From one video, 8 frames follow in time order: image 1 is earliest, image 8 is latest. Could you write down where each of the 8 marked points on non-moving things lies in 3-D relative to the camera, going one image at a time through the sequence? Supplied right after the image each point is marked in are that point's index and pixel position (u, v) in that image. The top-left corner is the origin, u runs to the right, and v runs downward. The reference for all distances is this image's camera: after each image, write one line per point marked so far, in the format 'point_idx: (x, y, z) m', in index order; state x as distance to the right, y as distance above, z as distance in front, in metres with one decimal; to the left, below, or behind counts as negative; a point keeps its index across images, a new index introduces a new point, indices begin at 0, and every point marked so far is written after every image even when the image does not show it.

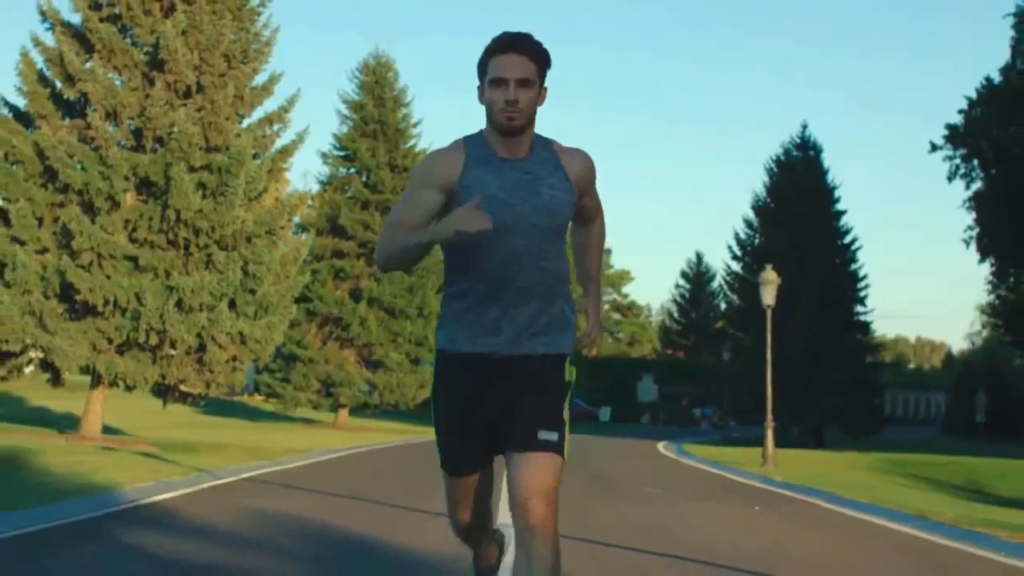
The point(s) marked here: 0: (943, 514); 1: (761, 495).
0: (+5.2, -2.7, +16.2) m
1: (+3.5, -2.9, +19.1) m
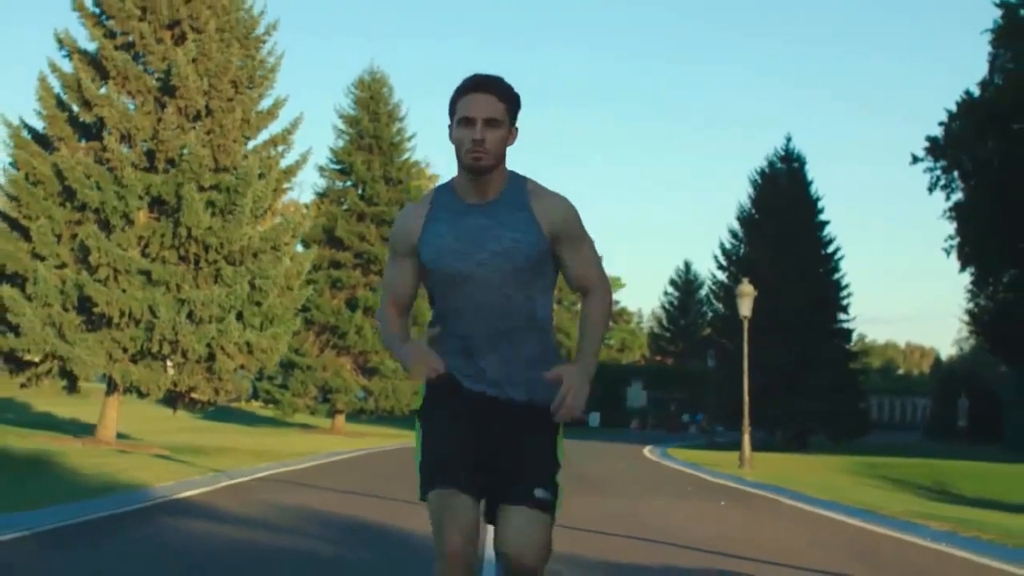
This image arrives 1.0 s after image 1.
0: (+5.0, -2.9, +18.0) m
1: (+3.4, -3.1, +20.8) m
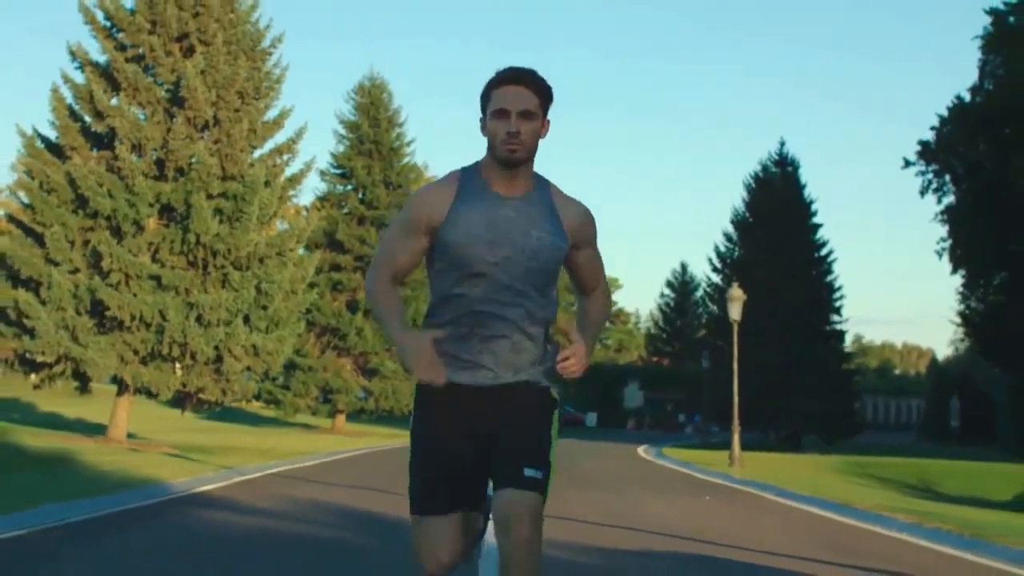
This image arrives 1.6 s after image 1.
0: (+5.0, -3.0, +19.0) m
1: (+3.4, -3.2, +21.9) m
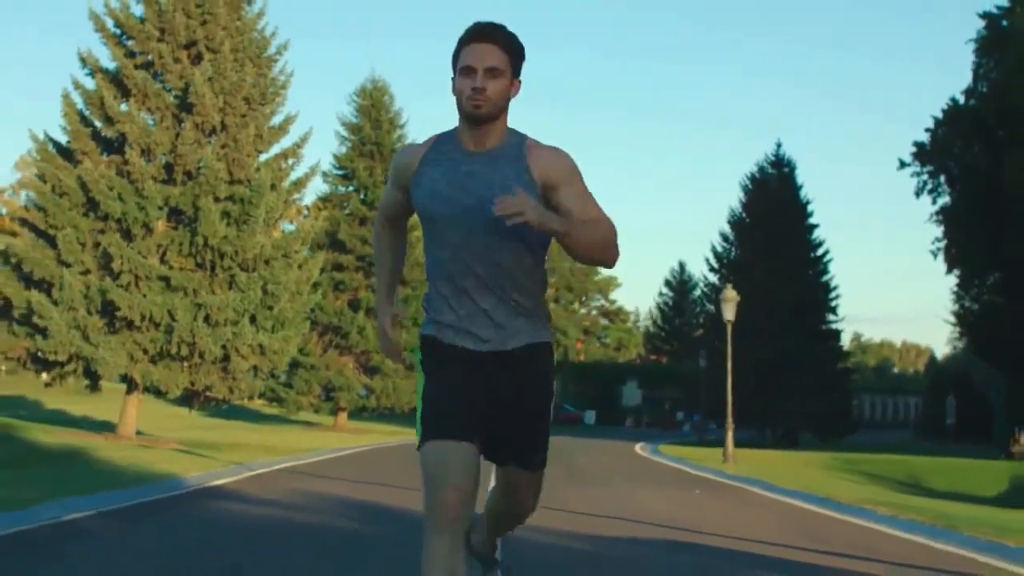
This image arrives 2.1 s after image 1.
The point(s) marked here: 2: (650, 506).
0: (+5.0, -3.0, +19.9) m
1: (+3.3, -3.2, +22.7) m
2: (+1.9, -2.9, +18.3) m
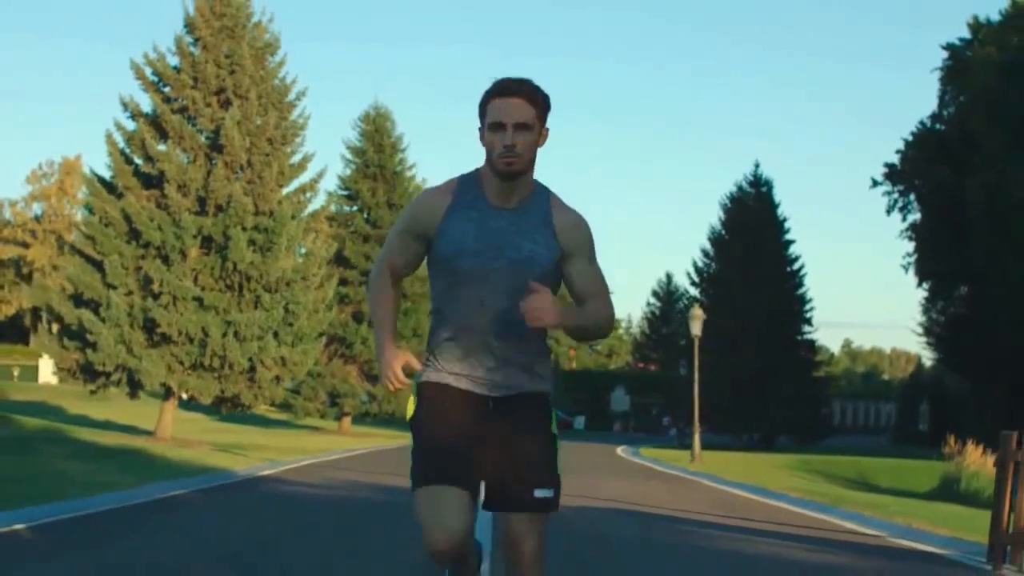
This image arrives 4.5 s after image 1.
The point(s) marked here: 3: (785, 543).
0: (+4.8, -3.5, +24.1) m
1: (+3.2, -3.7, +27.0) m
2: (+1.7, -3.4, +22.5) m
3: (+3.0, -2.7, +14.2) m
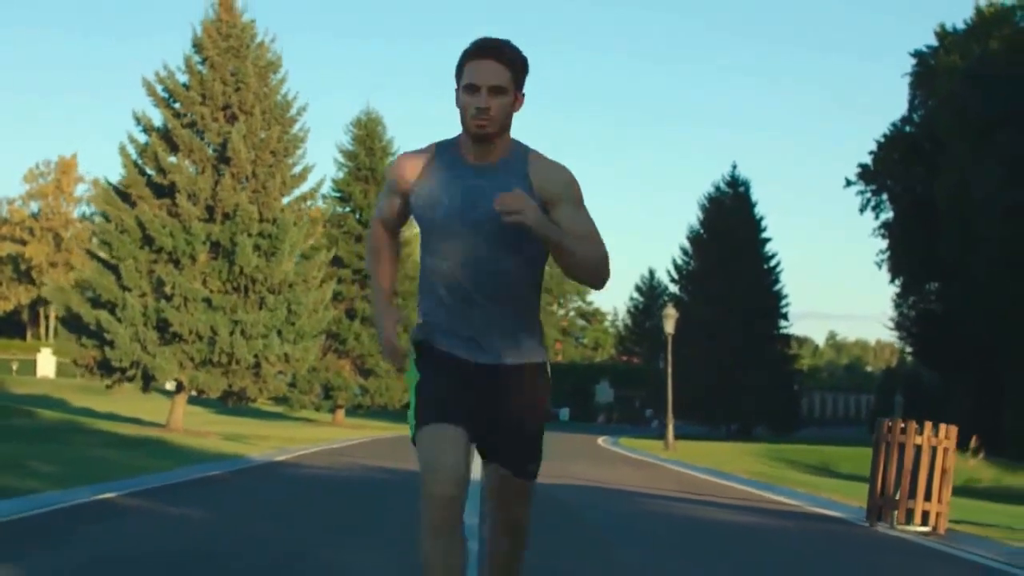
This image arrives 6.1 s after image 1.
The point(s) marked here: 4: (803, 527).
0: (+4.5, -3.6, +26.9) m
1: (+2.9, -3.8, +29.8) m
2: (+1.4, -3.5, +25.3) m
3: (+2.8, -2.9, +17.0) m
4: (+3.4, -2.8, +16.2) m
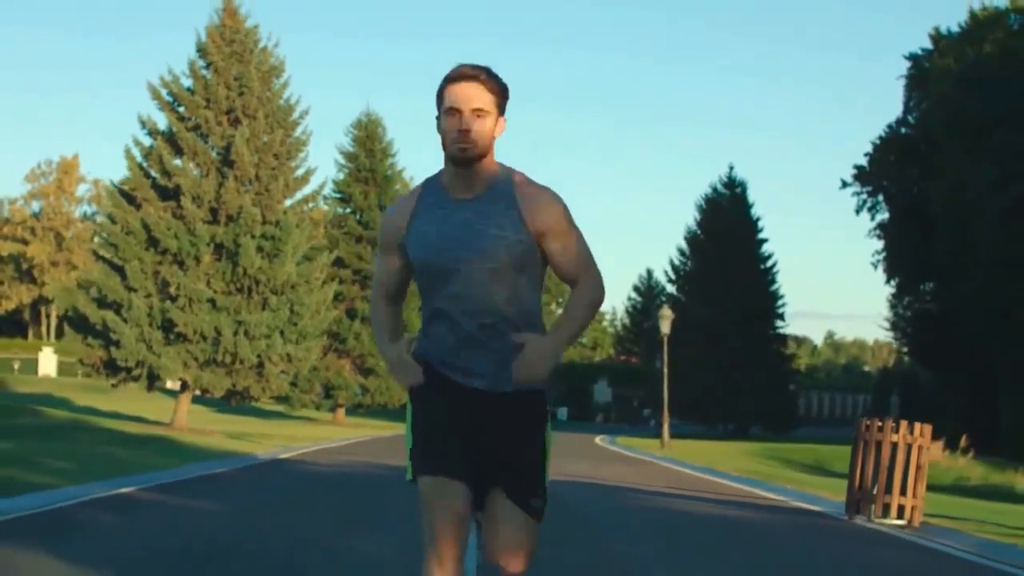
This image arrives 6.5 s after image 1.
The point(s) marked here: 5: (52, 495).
0: (+4.5, -3.7, +27.6) m
1: (+2.8, -3.9, +30.5) m
2: (+1.4, -3.5, +26.0) m
3: (+2.8, -2.9, +17.7) m
4: (+3.4, -2.9, +16.9) m
5: (-5.9, -2.7, +17.8) m
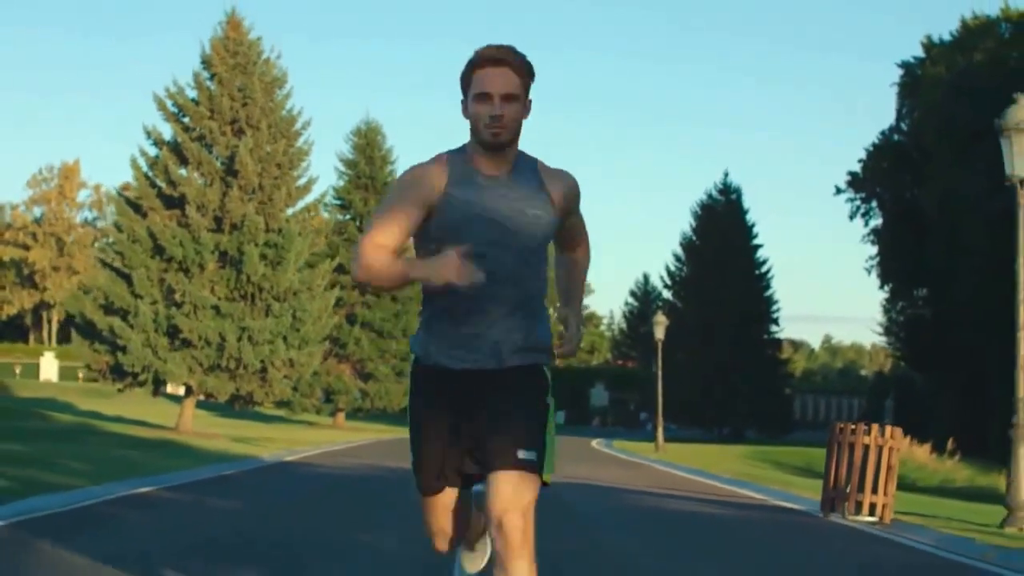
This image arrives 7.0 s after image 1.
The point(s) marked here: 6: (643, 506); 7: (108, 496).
0: (+4.4, -3.8, +28.5) m
1: (+2.8, -4.0, +31.4) m
2: (+1.3, -3.7, +26.9) m
3: (+2.8, -3.1, +18.6) m
4: (+3.4, -3.0, +17.8) m
5: (-6.0, -2.8, +18.7) m
6: (+1.8, -3.1, +19.4) m
7: (-5.5, -2.8, +18.7) m
